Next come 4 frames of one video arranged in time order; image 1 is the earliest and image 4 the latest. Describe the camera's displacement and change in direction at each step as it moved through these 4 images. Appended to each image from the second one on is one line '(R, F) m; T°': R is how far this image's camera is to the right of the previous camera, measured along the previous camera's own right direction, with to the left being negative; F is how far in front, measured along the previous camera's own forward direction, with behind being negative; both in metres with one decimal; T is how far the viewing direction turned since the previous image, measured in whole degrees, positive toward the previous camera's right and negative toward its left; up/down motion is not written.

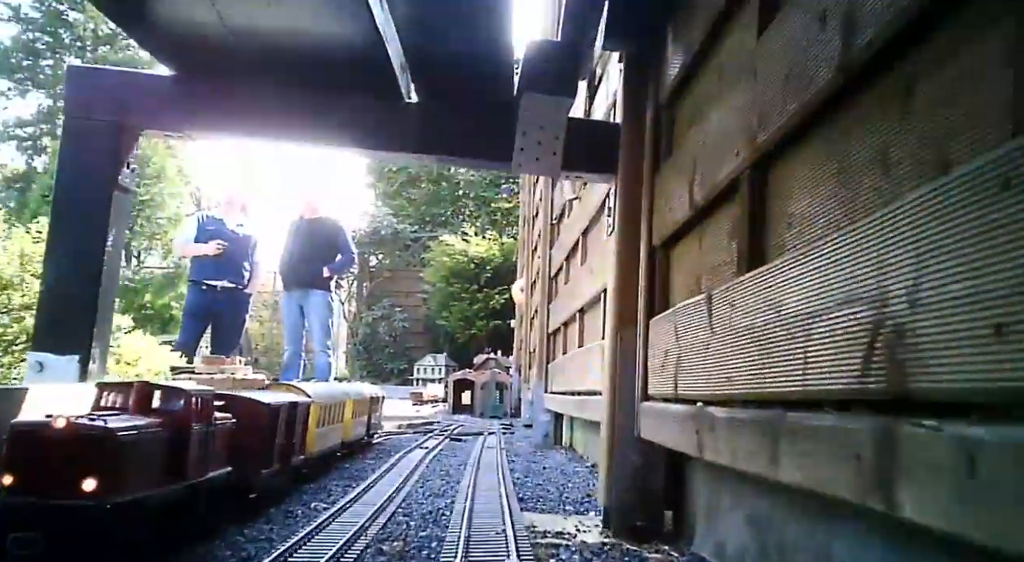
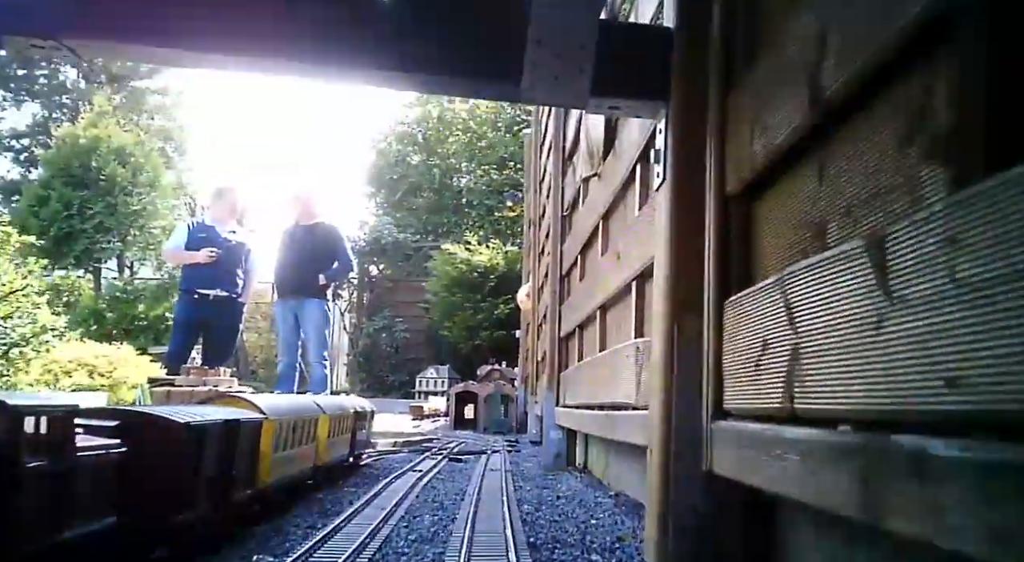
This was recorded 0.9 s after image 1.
(0.0, +1.0) m; 0°
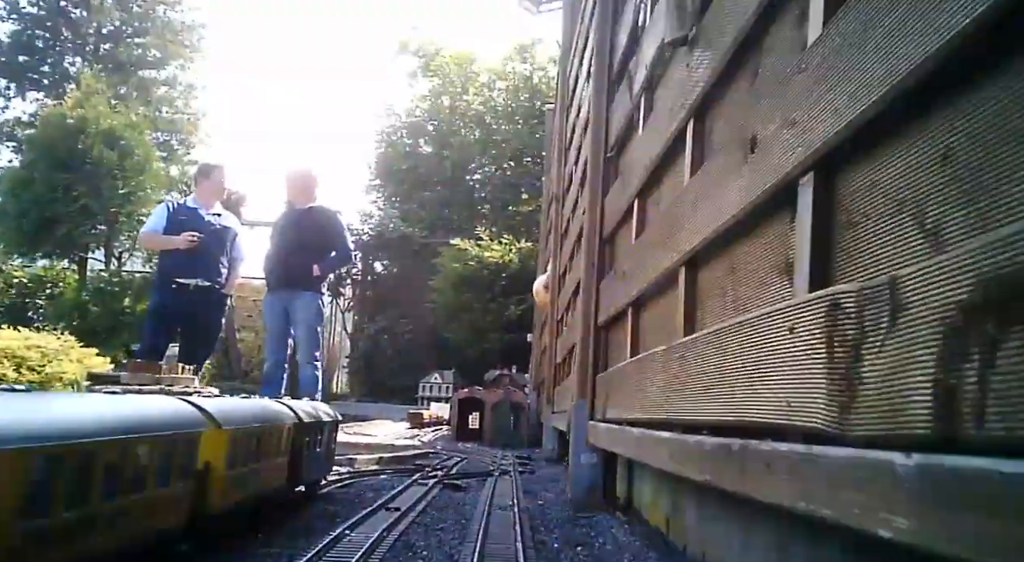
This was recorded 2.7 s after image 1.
(-0.1, +2.0) m; -1°
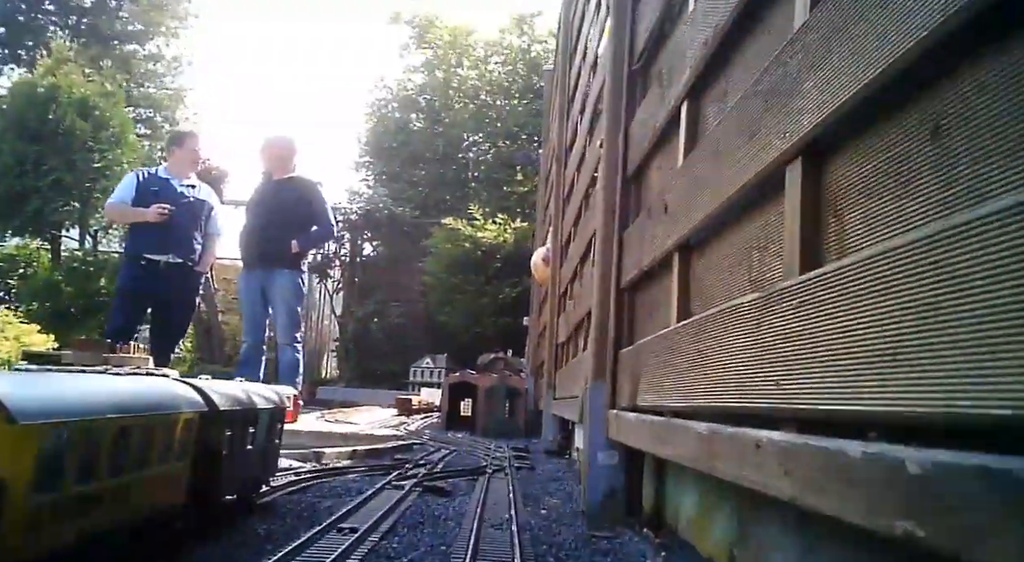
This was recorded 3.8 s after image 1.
(0.0, +1.2) m; 0°
